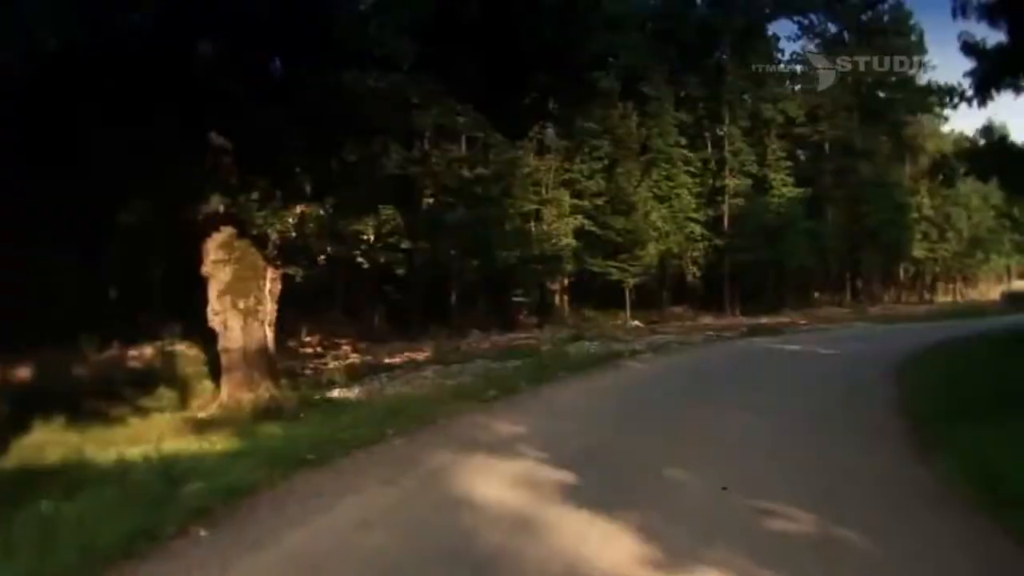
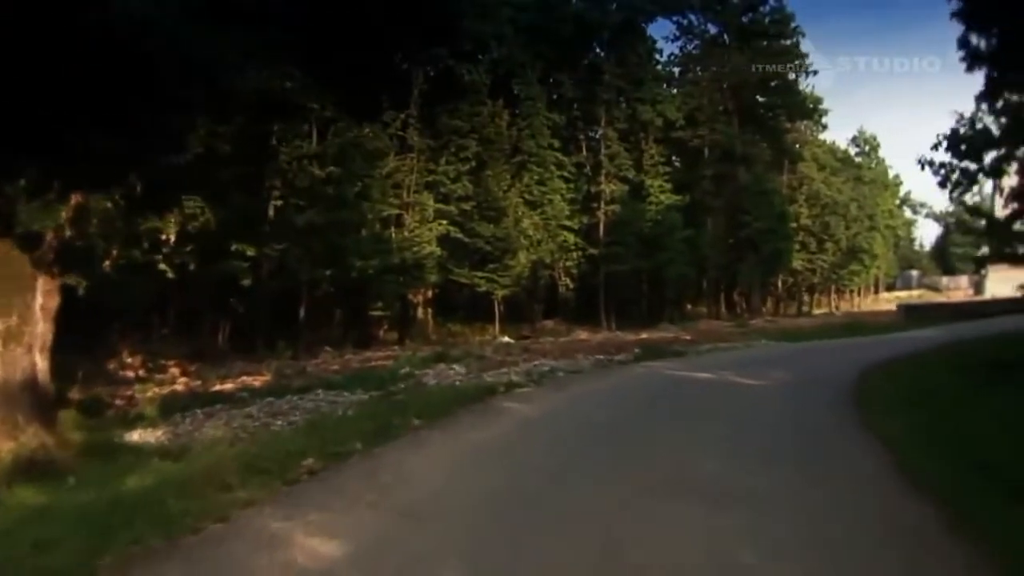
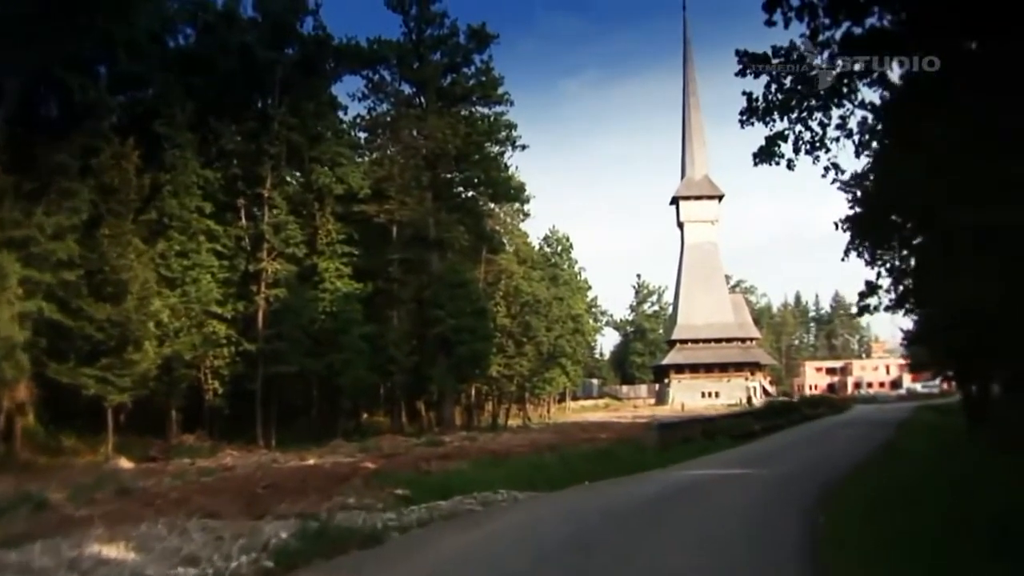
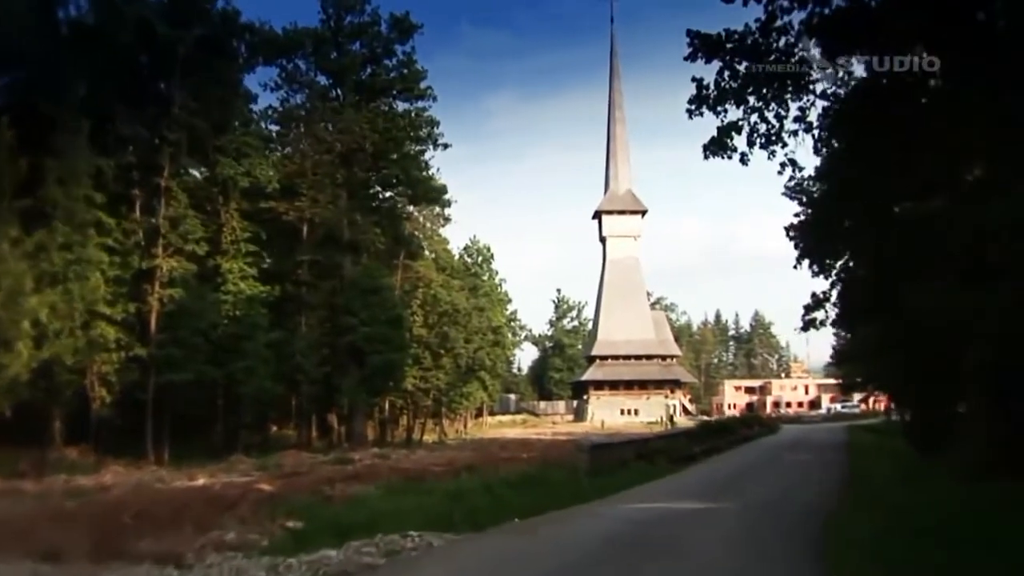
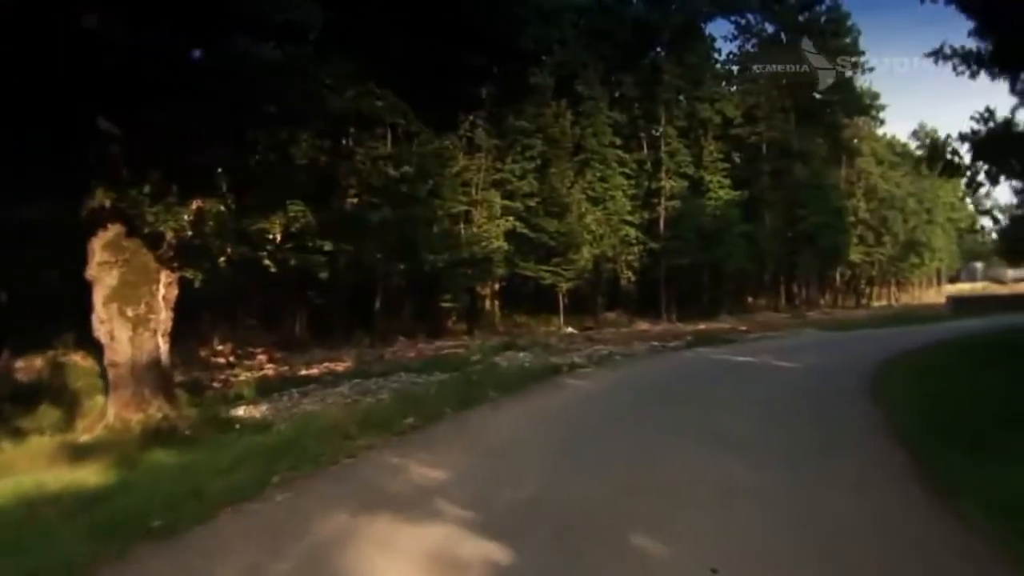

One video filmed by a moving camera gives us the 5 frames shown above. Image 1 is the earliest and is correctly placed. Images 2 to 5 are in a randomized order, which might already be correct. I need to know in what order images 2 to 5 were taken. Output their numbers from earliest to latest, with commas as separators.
5, 2, 3, 4
